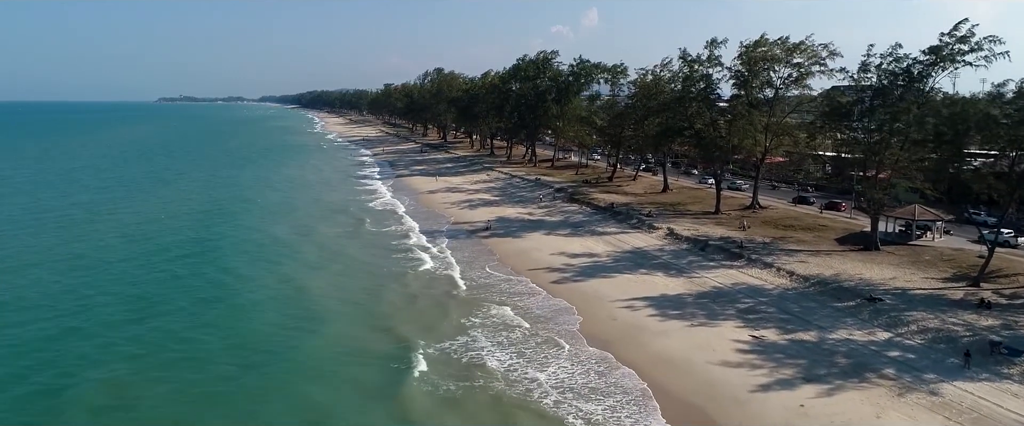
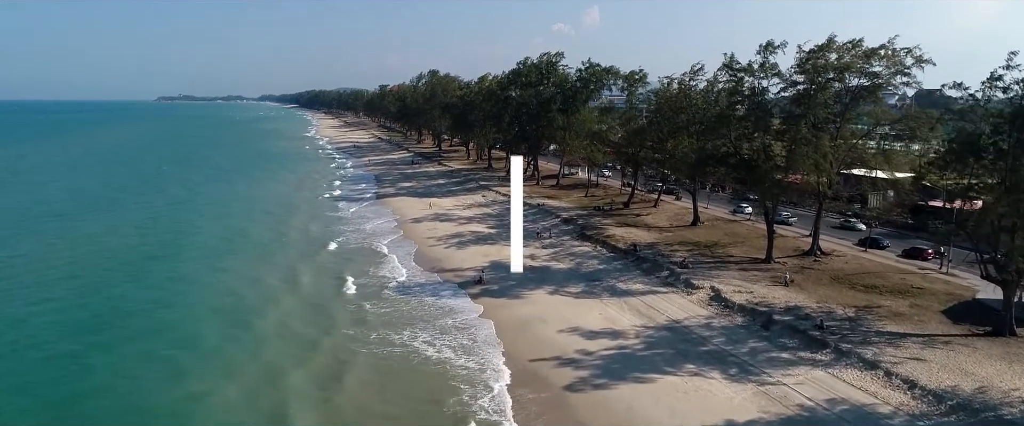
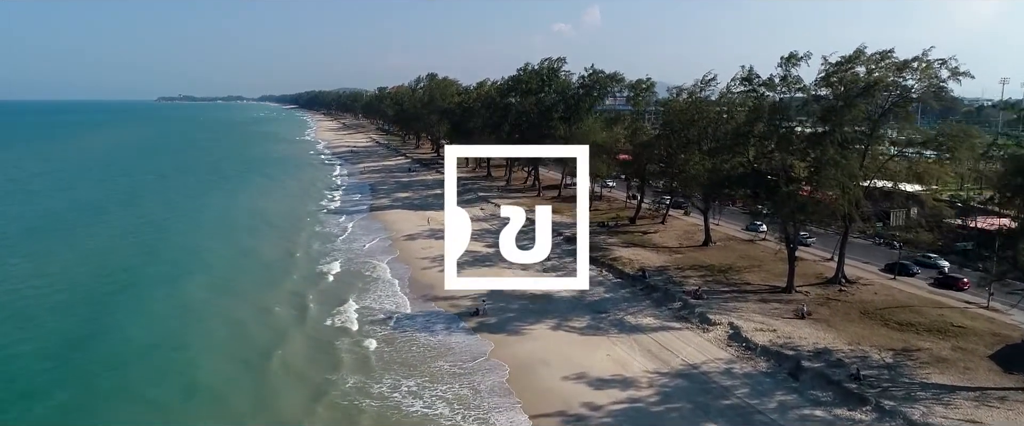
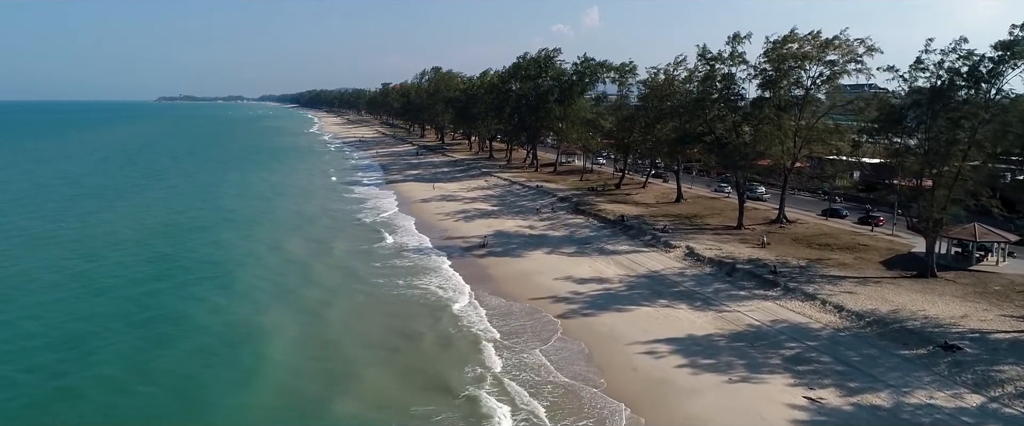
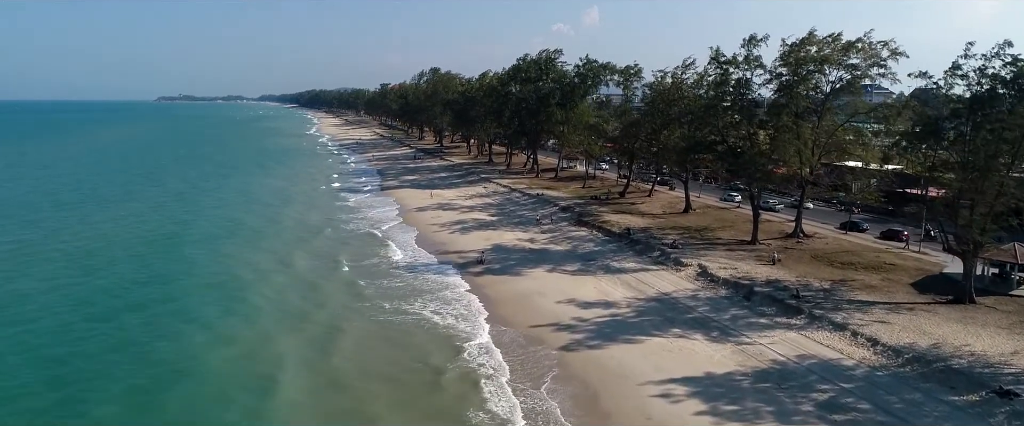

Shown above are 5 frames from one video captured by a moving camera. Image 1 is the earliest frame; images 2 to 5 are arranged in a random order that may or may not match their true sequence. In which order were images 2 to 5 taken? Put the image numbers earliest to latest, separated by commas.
4, 5, 2, 3
